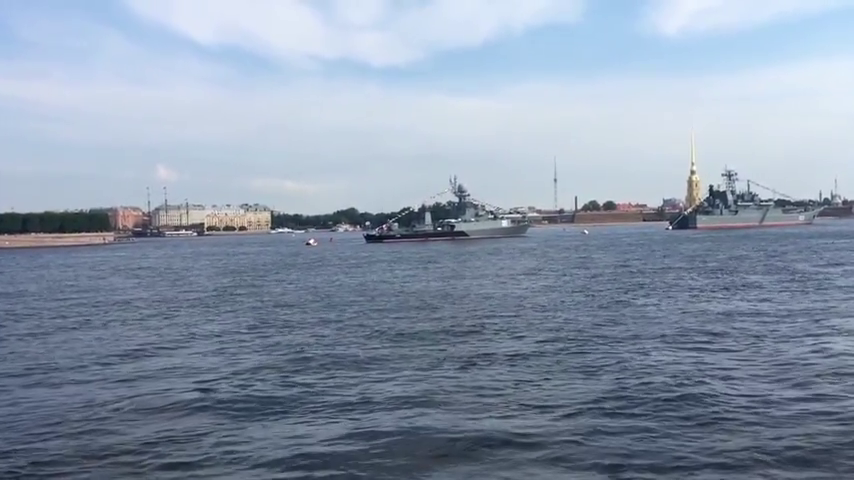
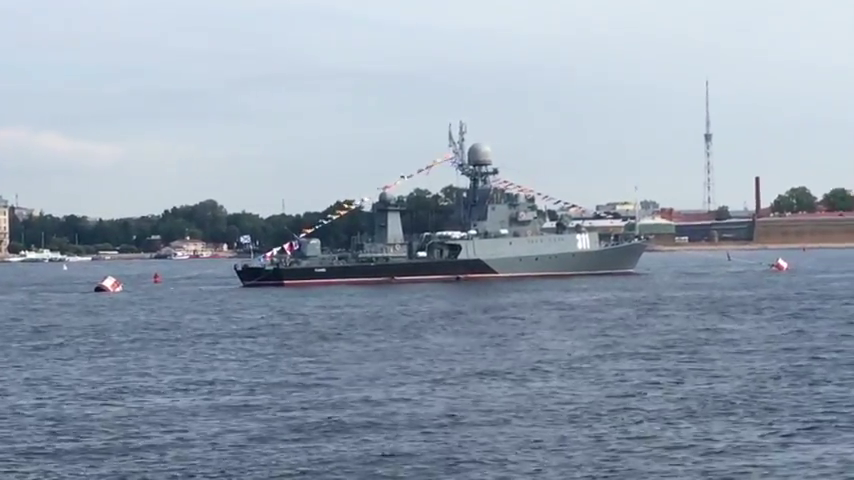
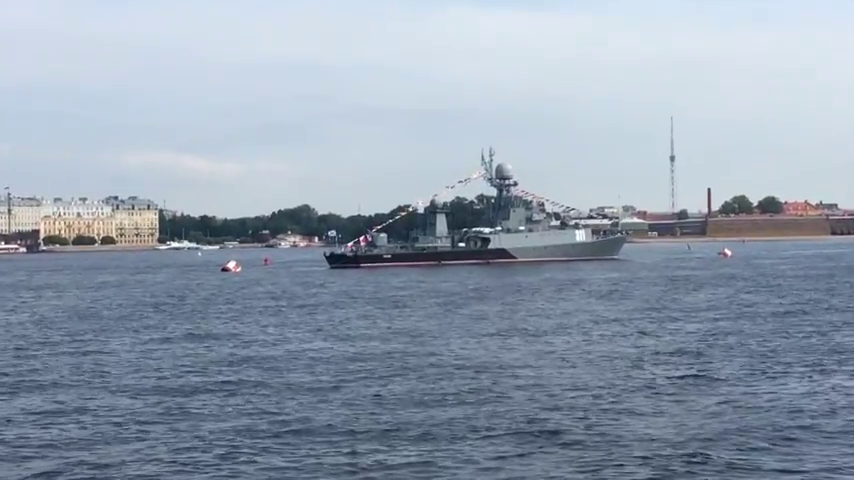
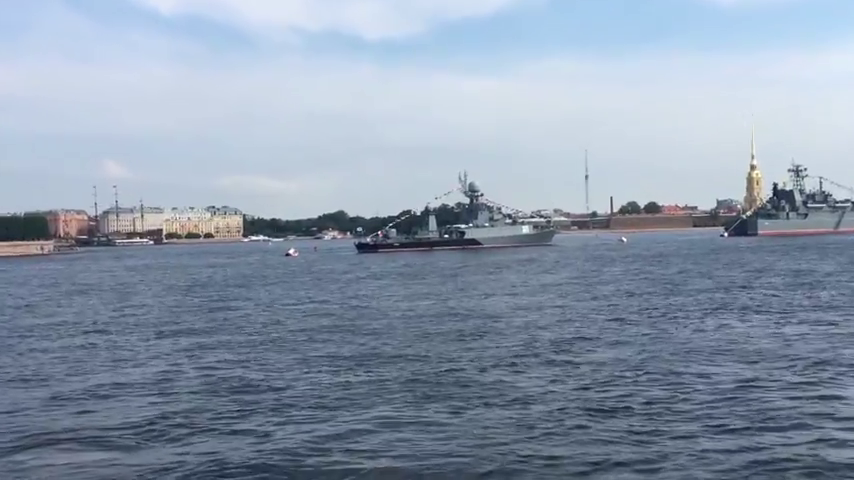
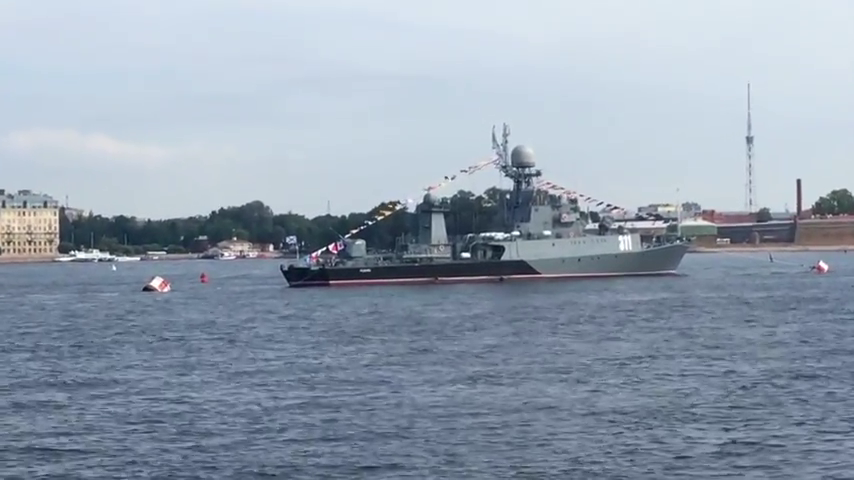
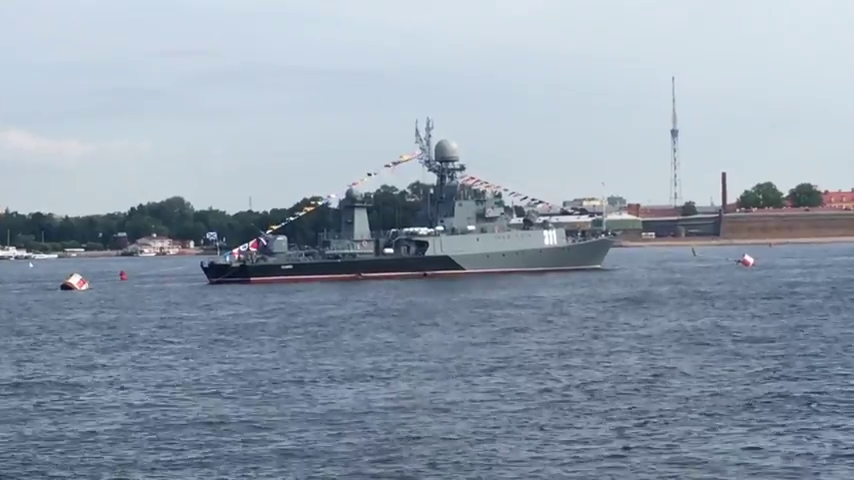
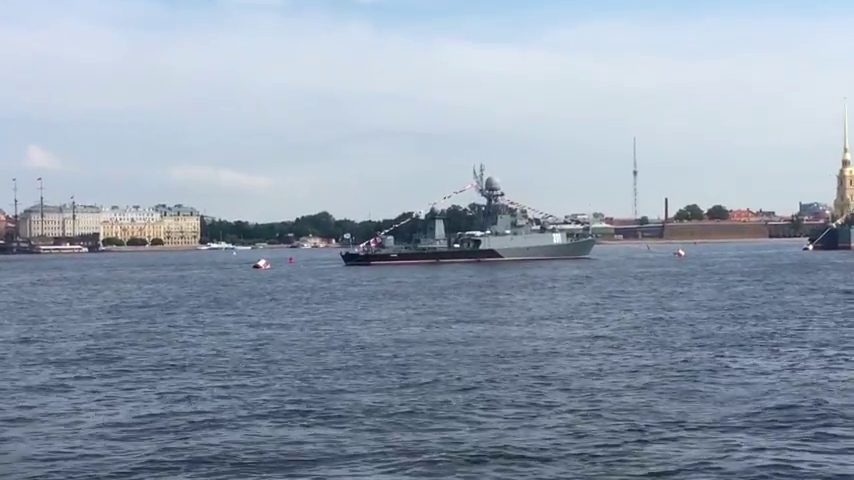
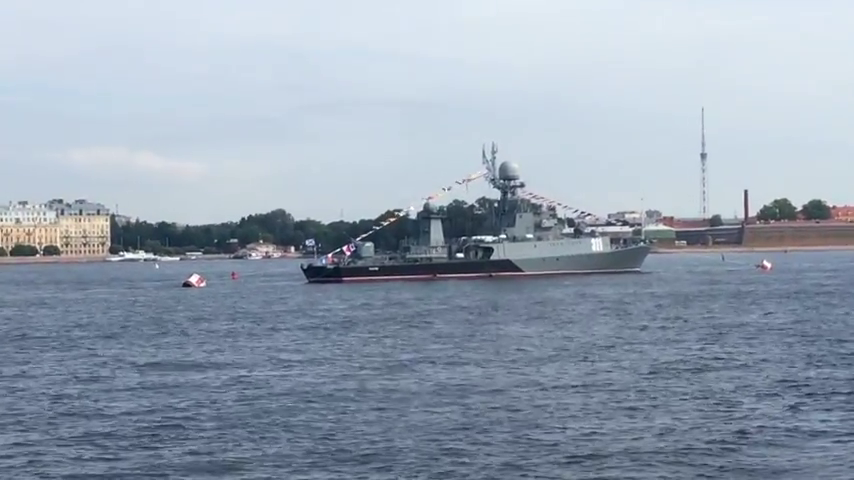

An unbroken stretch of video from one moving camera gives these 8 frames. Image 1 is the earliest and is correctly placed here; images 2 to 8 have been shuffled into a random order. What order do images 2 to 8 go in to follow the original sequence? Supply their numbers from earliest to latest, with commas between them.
4, 7, 3, 8, 5, 2, 6
